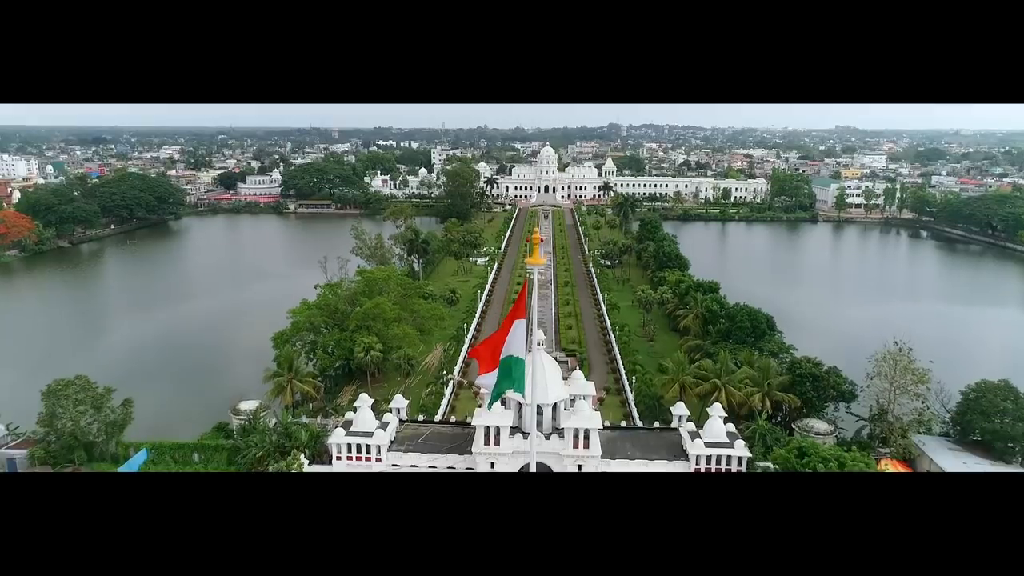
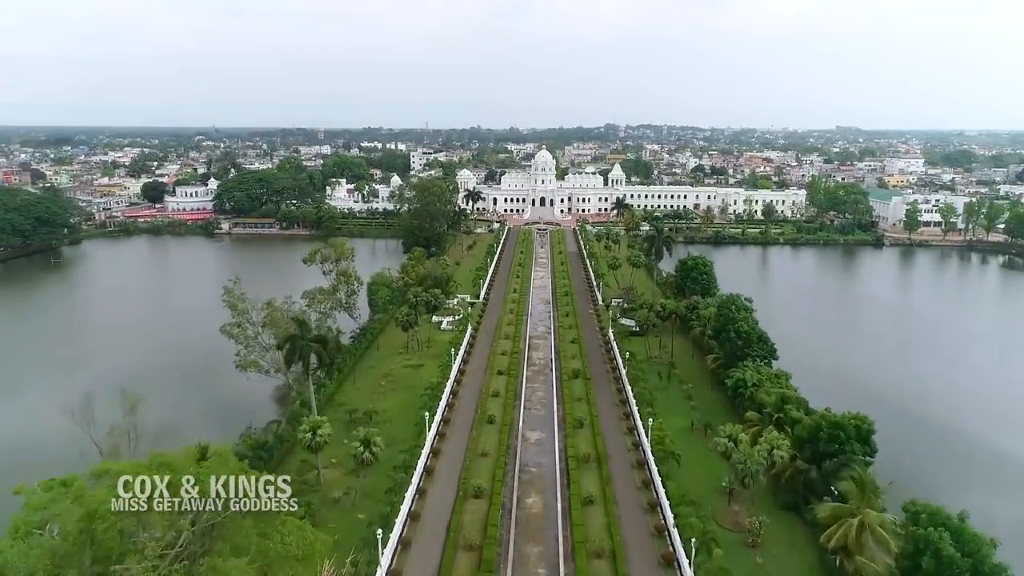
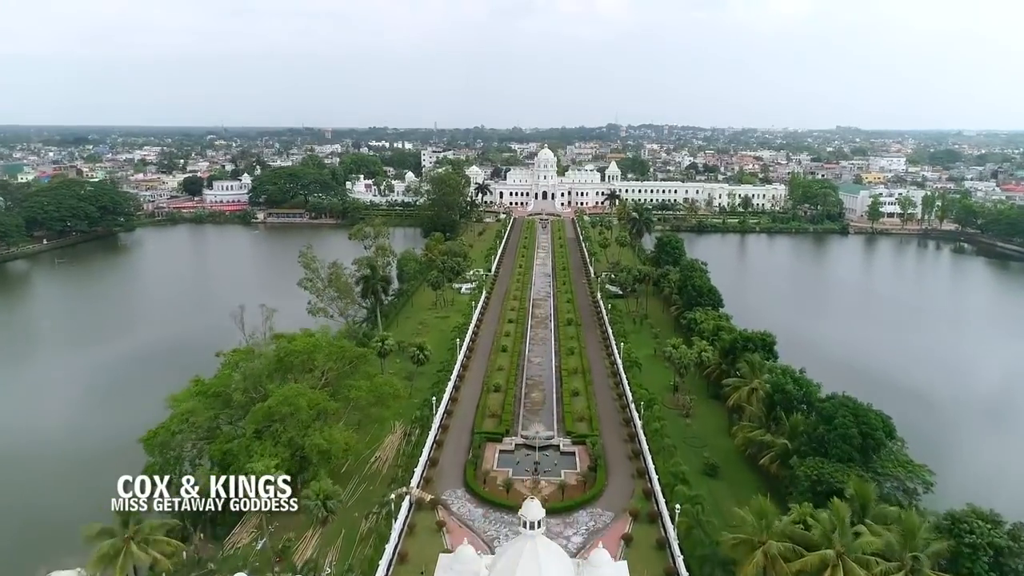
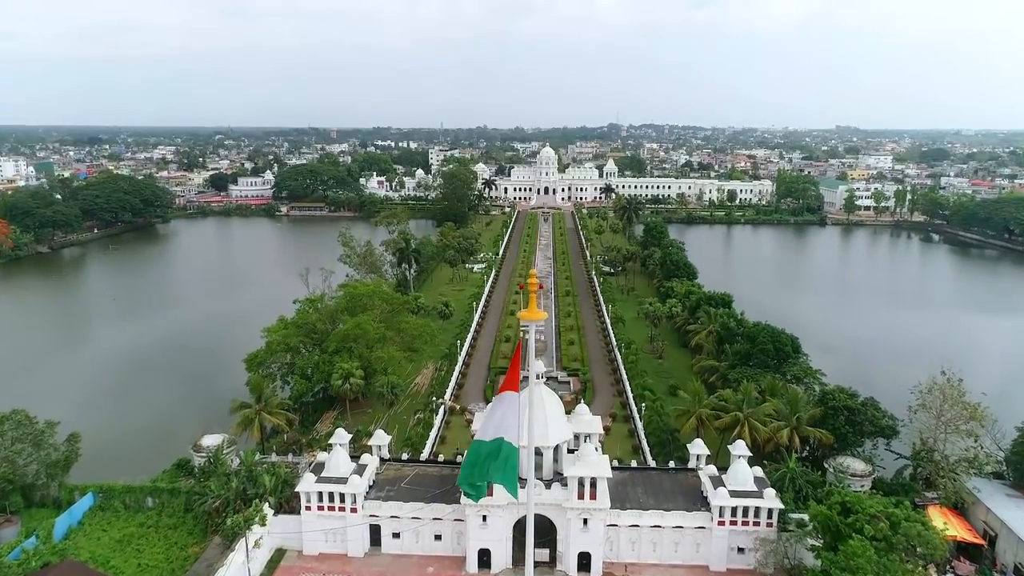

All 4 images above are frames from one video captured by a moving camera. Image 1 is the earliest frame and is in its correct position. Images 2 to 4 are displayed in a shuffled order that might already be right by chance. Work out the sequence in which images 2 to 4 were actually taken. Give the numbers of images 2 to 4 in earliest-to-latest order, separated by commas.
4, 3, 2
